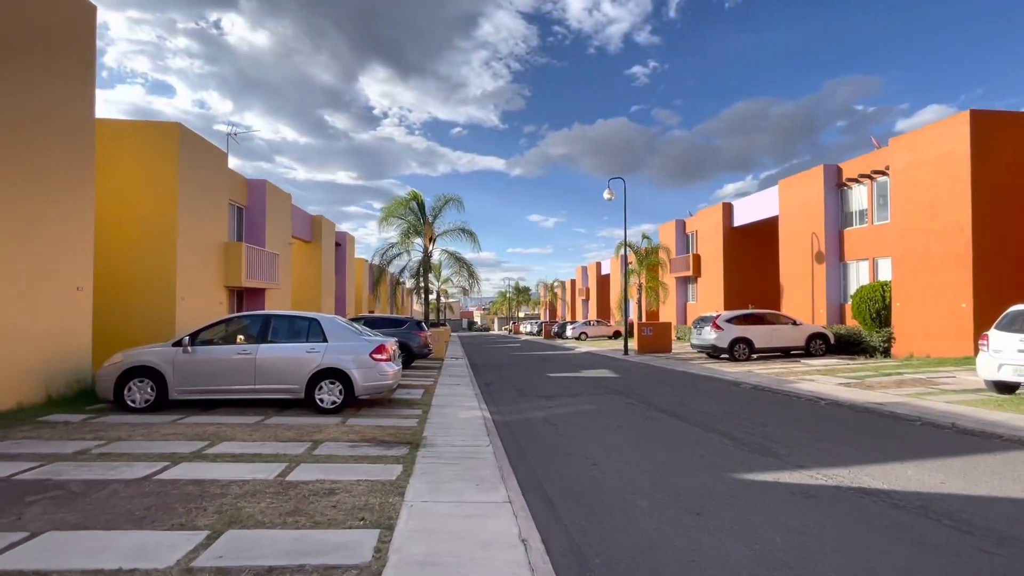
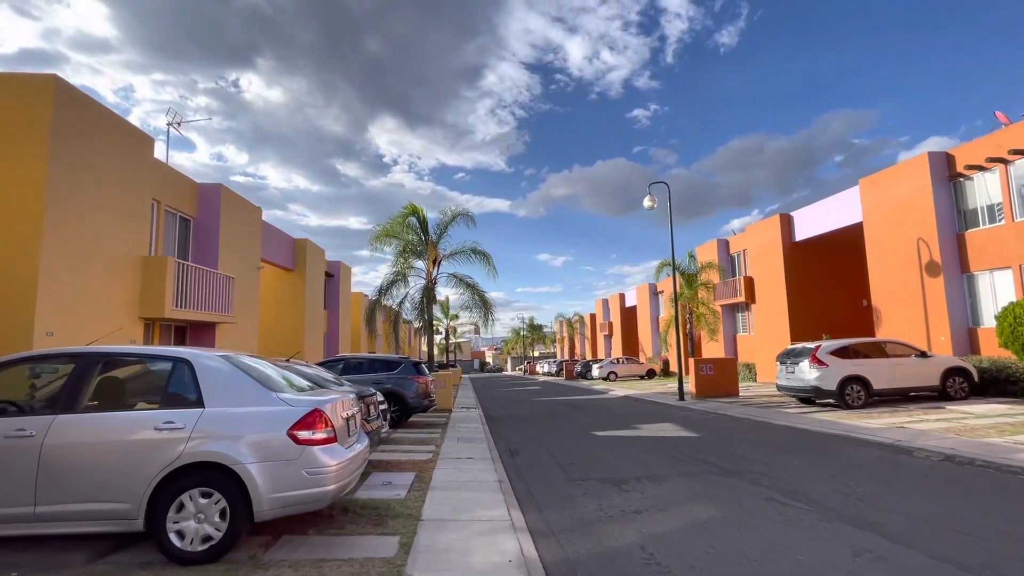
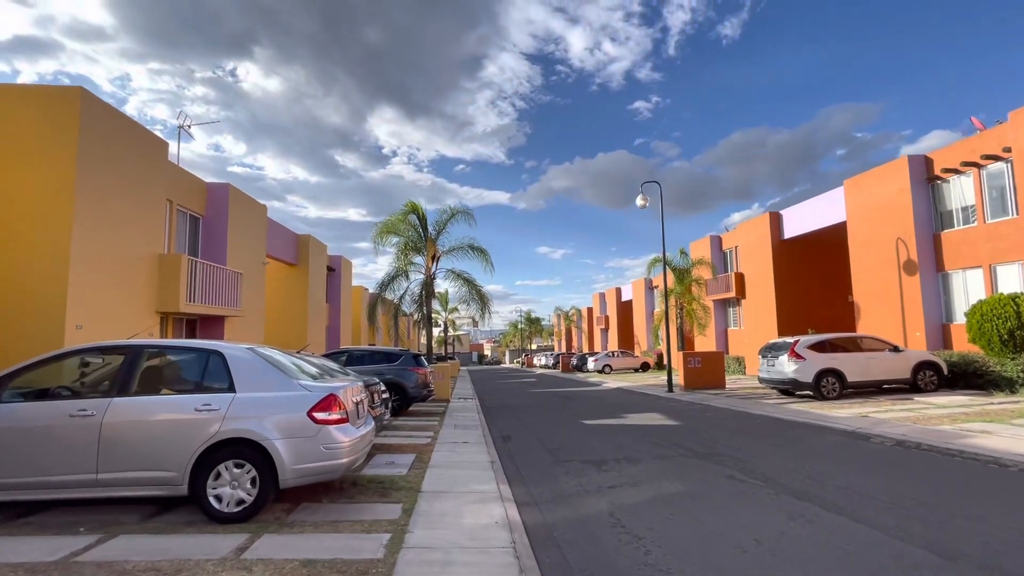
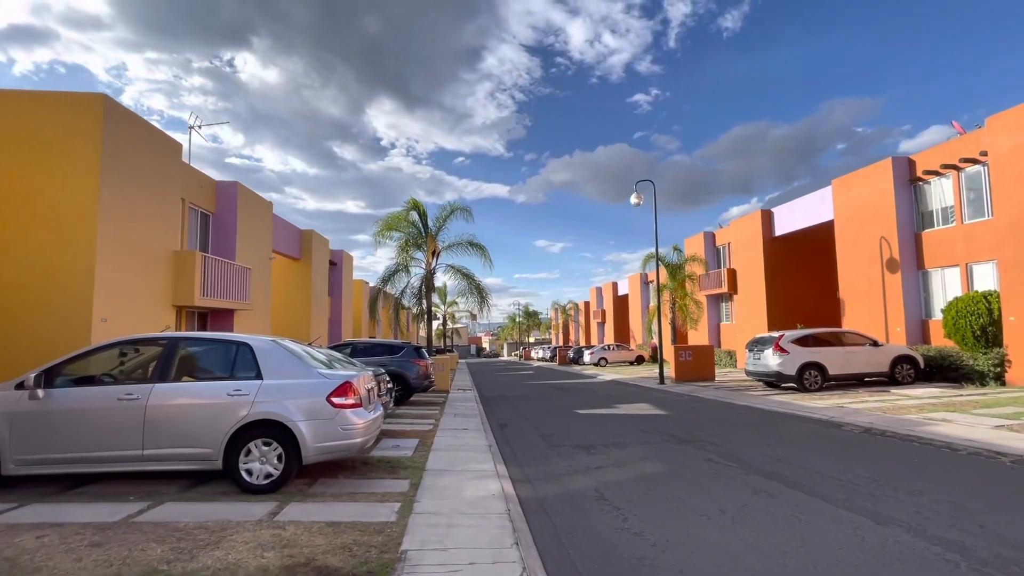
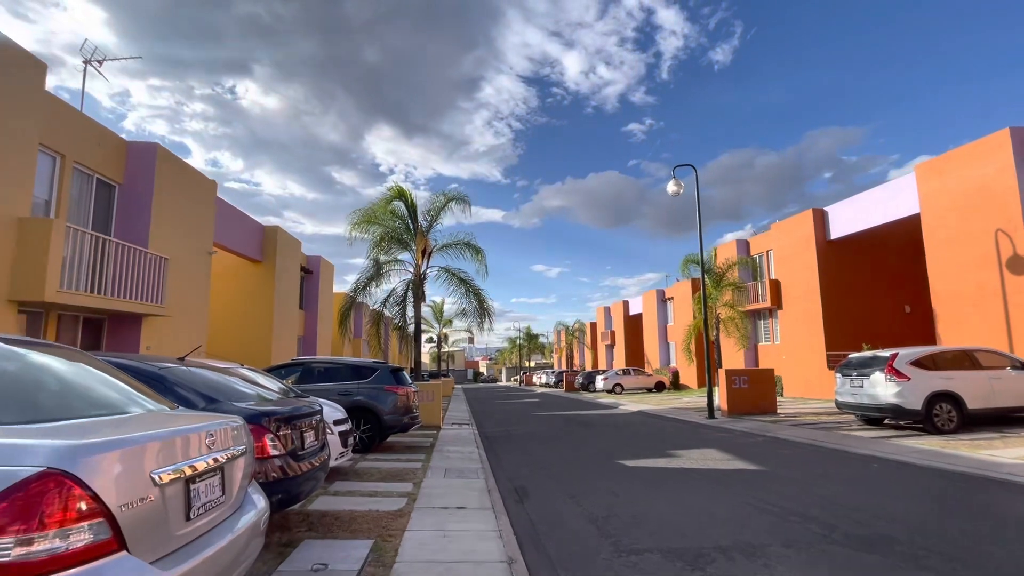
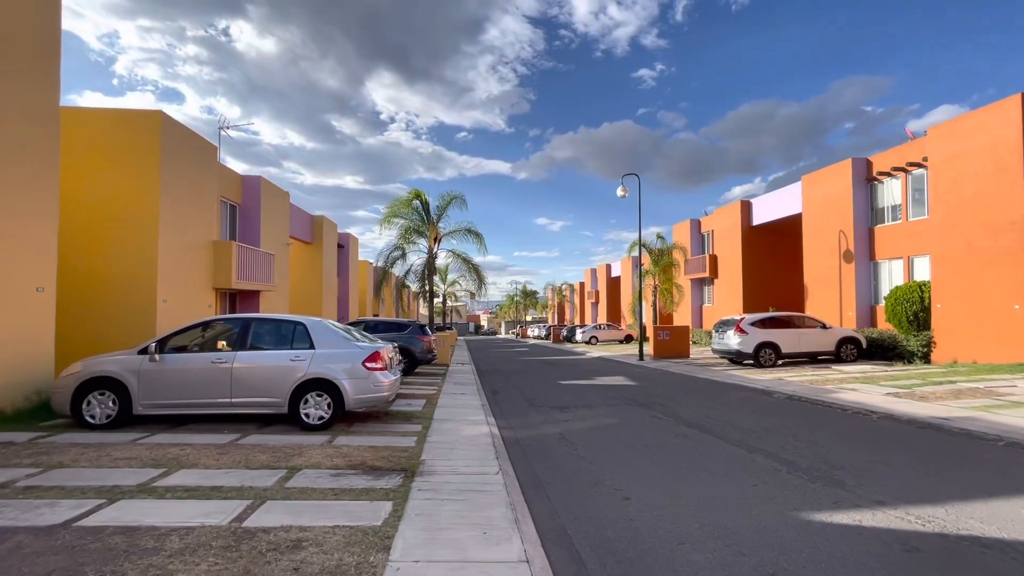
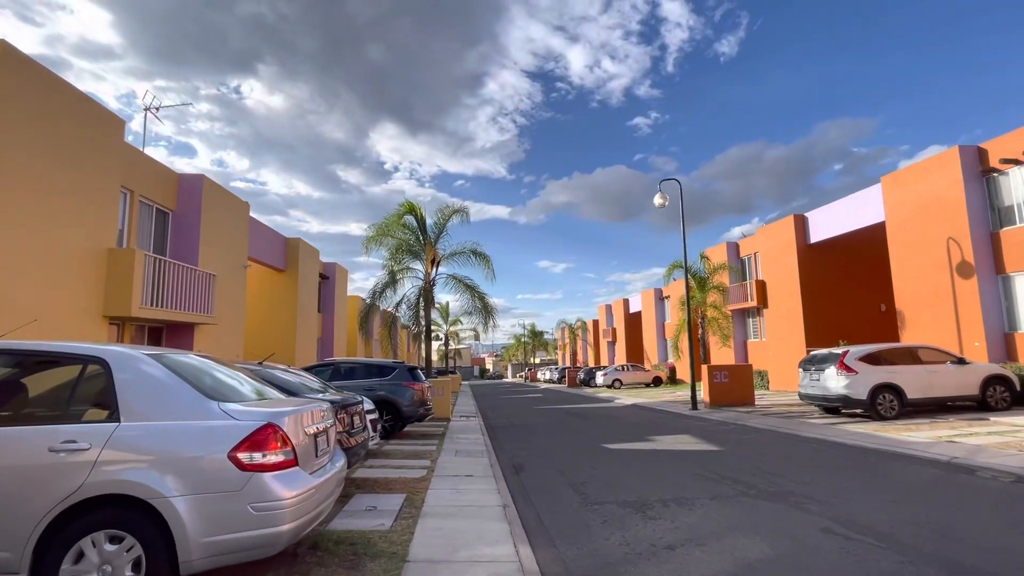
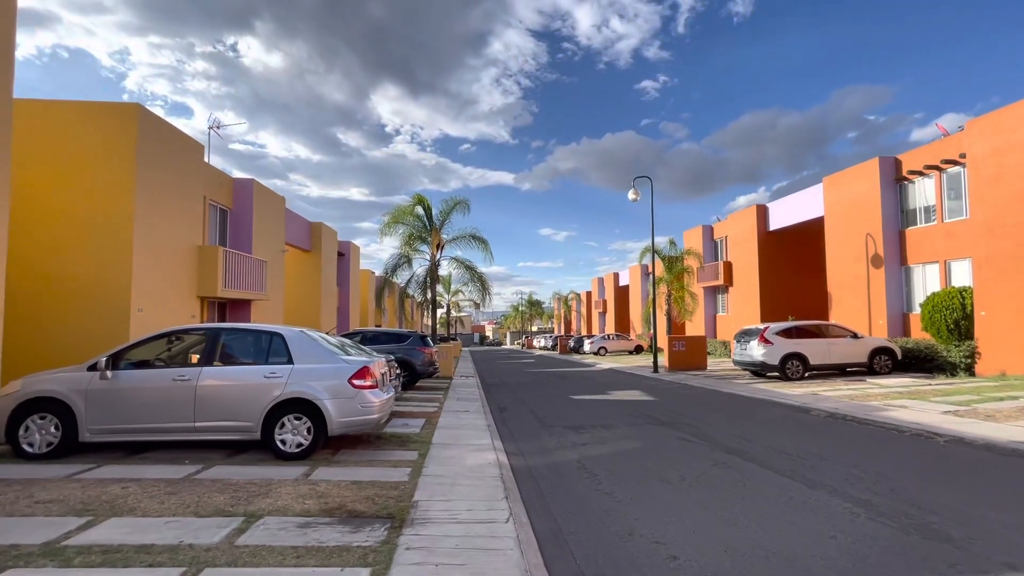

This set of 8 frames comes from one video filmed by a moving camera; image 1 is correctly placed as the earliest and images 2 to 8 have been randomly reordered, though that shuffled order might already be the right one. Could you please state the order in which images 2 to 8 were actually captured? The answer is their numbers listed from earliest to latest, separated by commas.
6, 8, 4, 3, 2, 7, 5
